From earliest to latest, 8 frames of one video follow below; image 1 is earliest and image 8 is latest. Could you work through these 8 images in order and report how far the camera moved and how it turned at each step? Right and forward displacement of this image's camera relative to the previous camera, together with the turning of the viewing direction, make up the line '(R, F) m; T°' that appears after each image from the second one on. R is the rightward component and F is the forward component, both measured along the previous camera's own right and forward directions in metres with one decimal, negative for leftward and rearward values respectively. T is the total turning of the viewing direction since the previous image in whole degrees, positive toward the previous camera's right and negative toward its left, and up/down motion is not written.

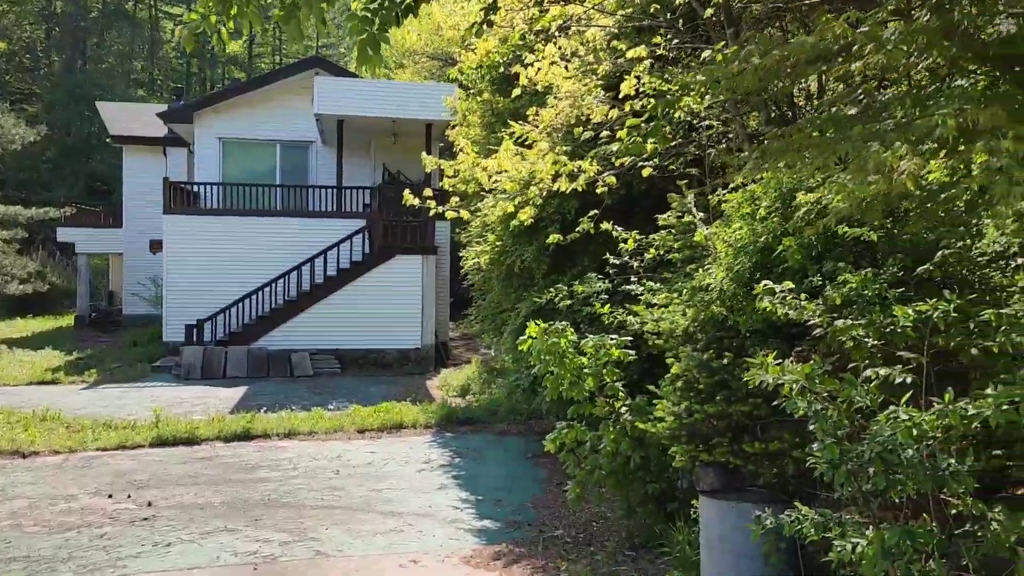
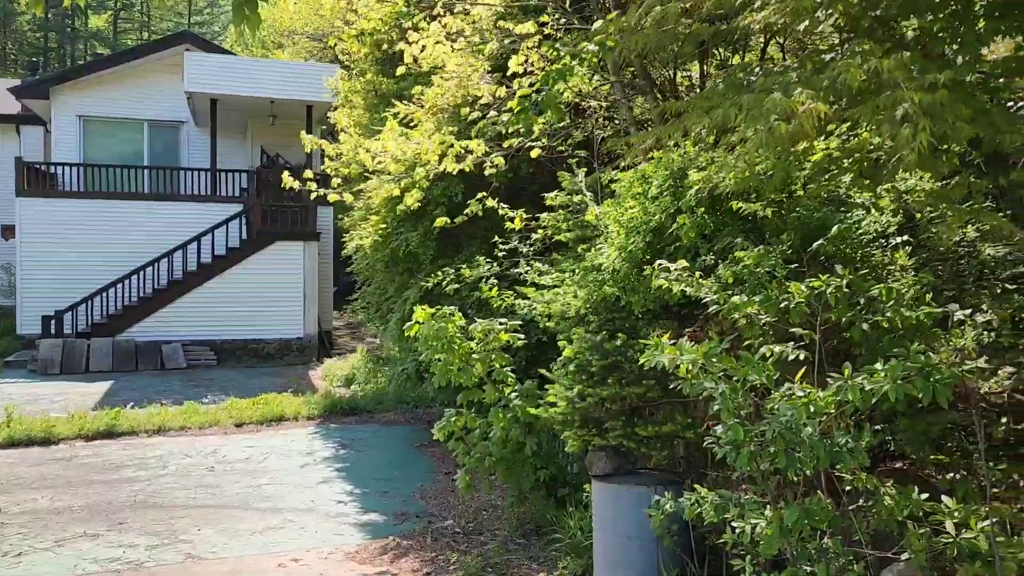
(0.0, +0.2) m; +8°
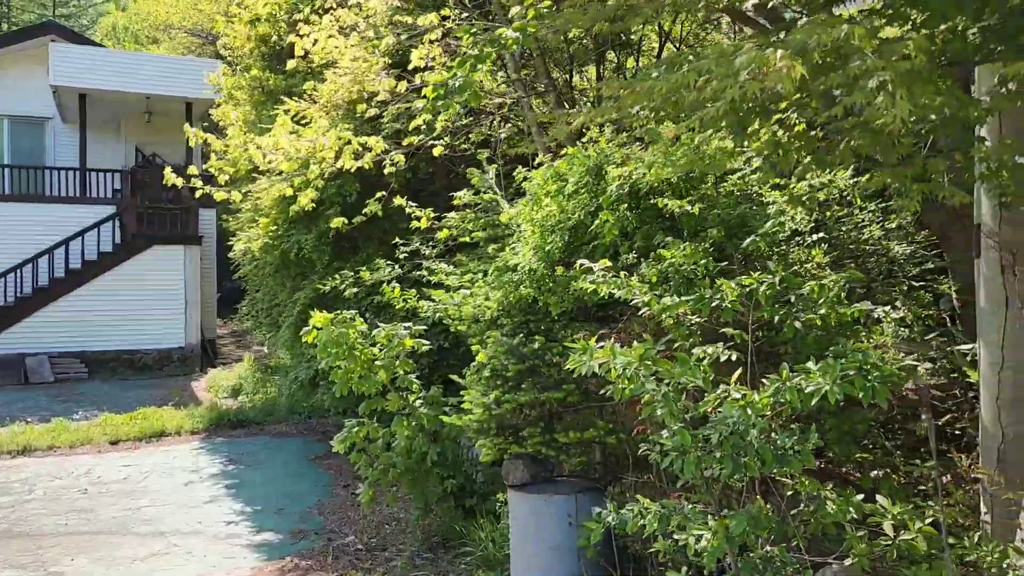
(-0.1, +0.2) m; +7°
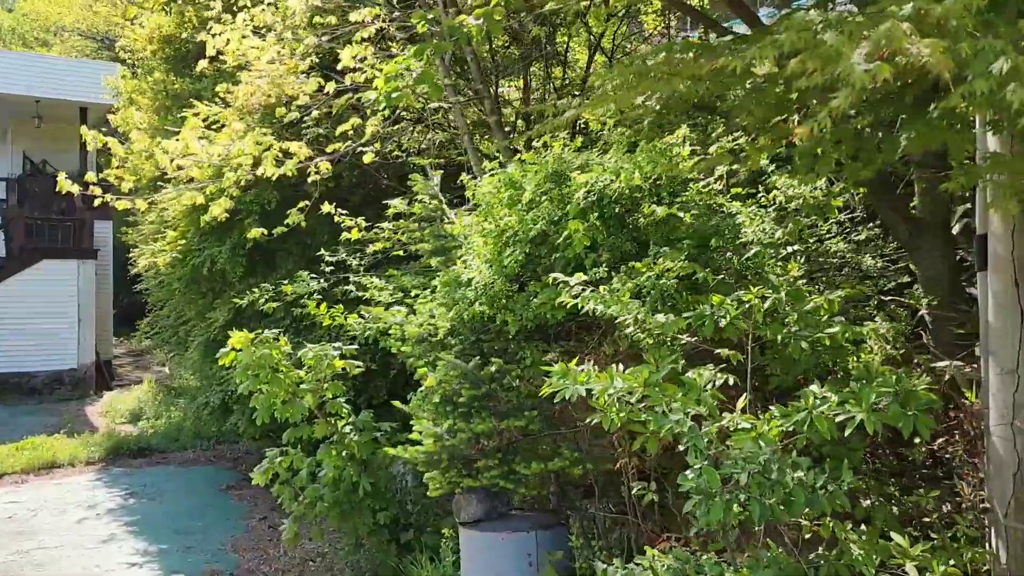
(-0.2, +0.4) m; +6°
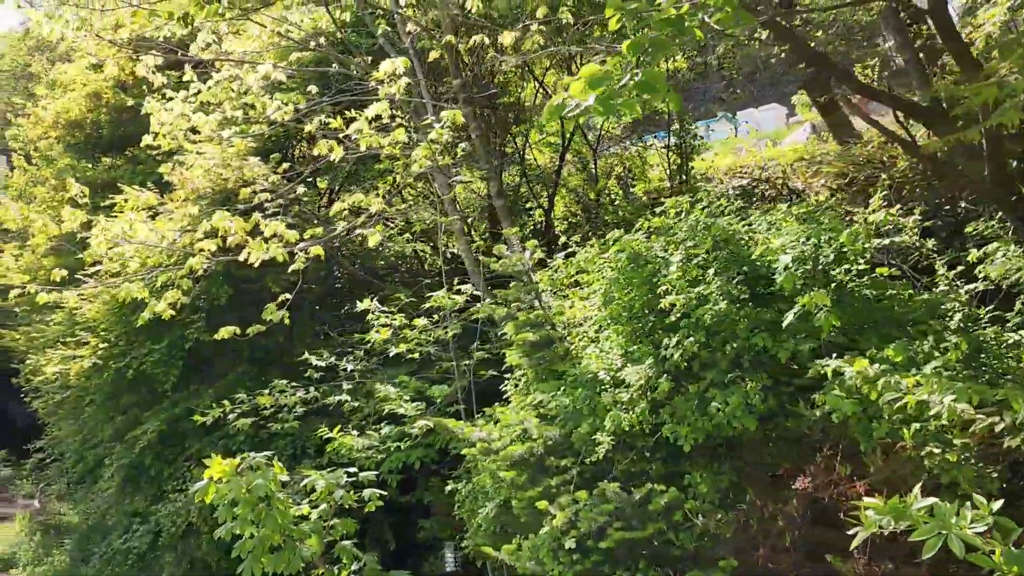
(-1.0, +1.1) m; +8°
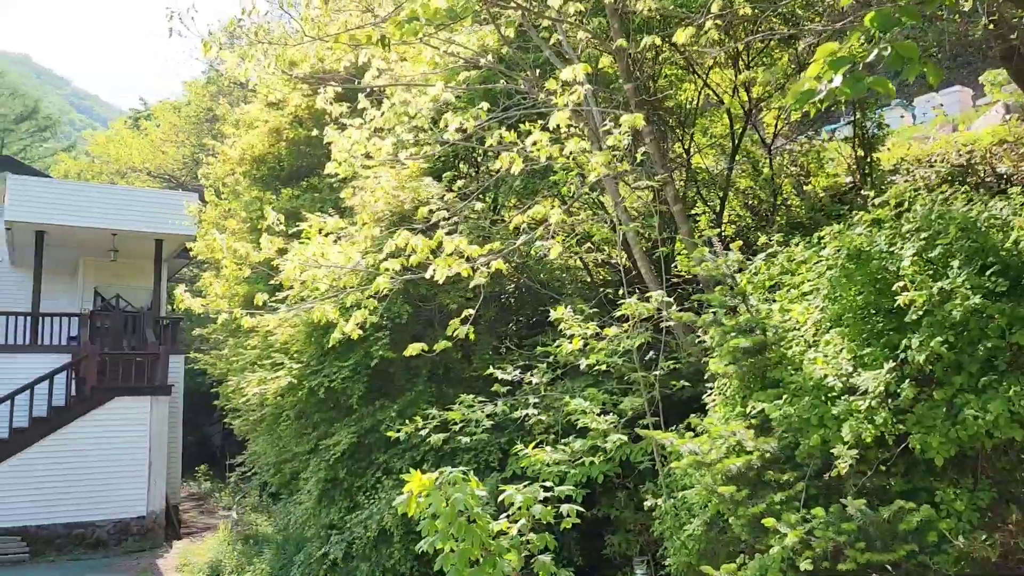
(-0.2, +0.1) m; -10°
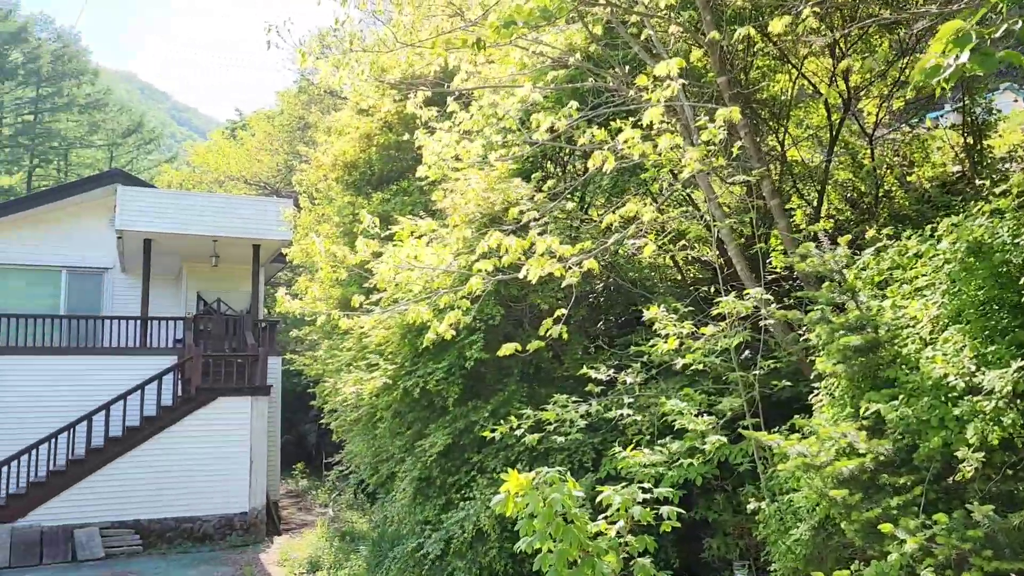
(-0.1, 0.0) m; -6°
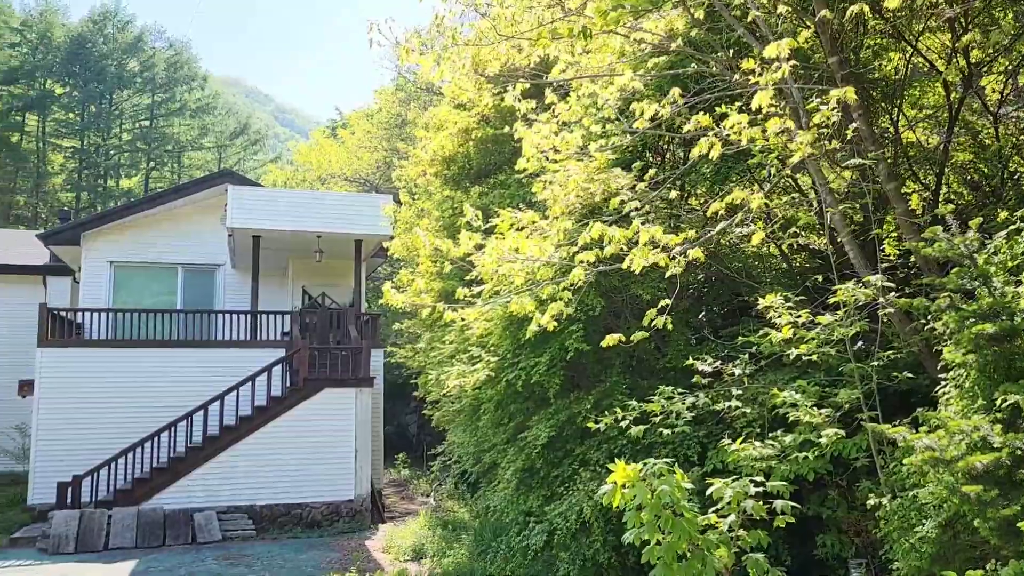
(-0.1, 0.0) m; -6°
